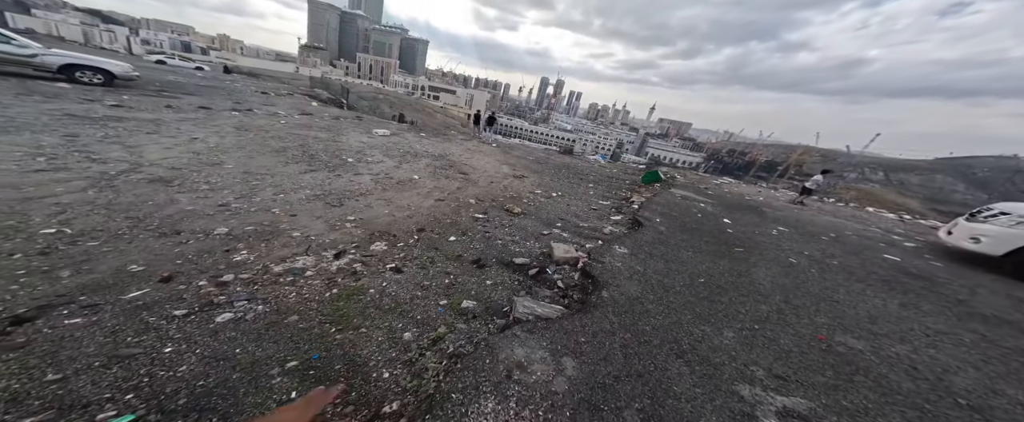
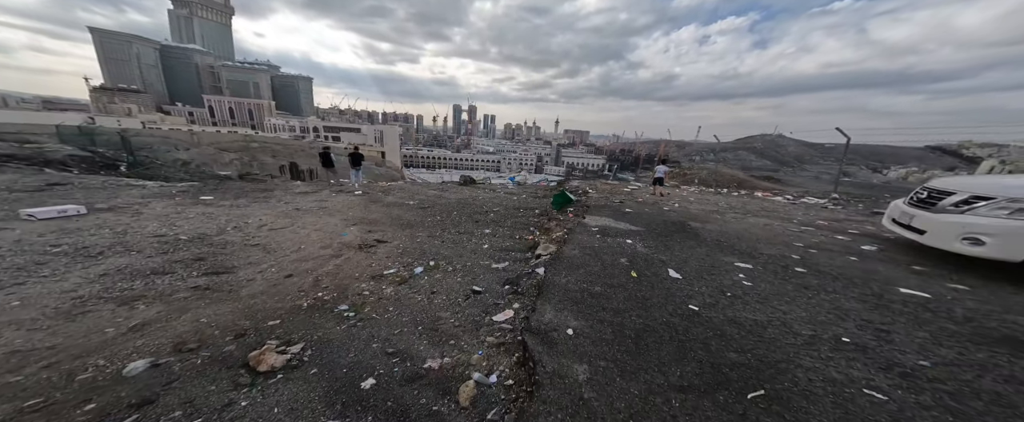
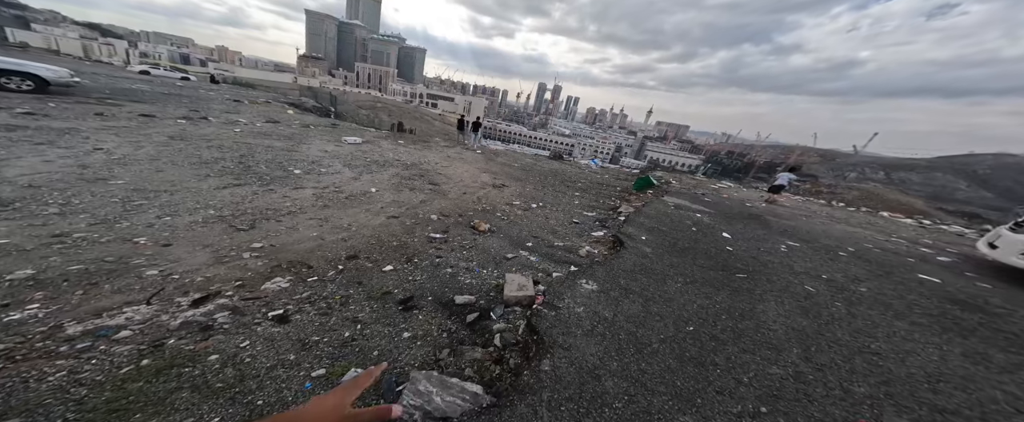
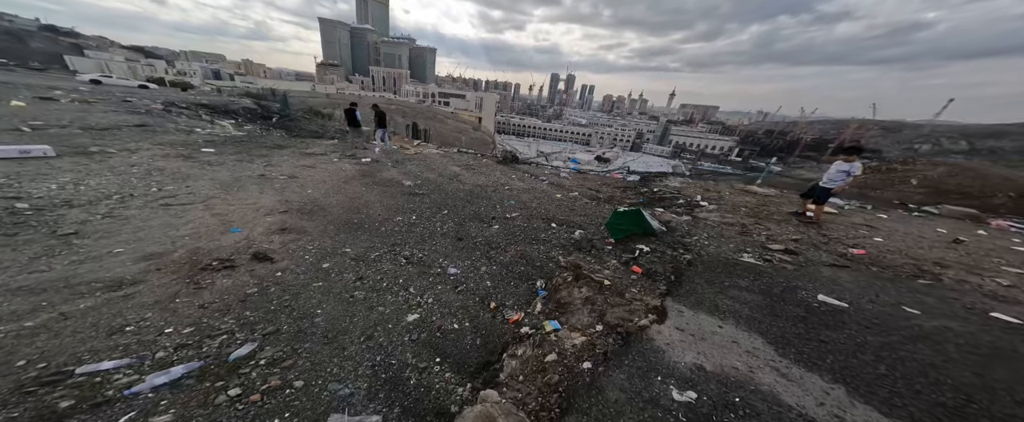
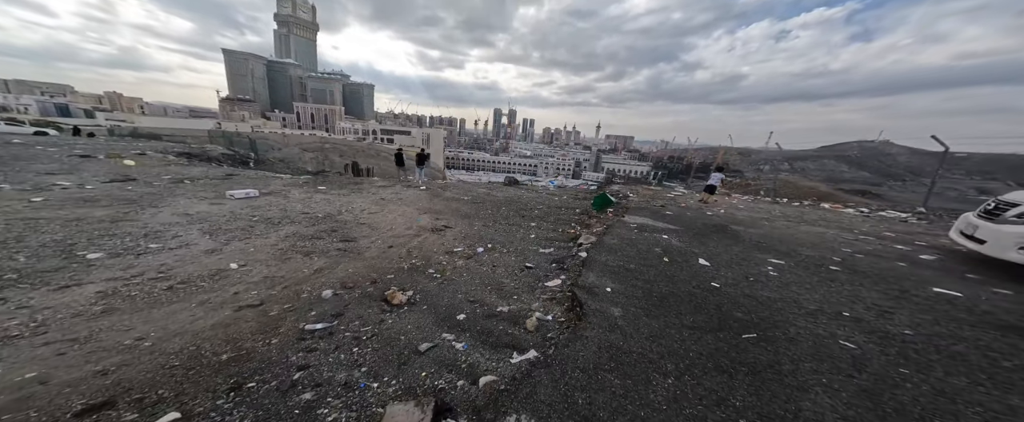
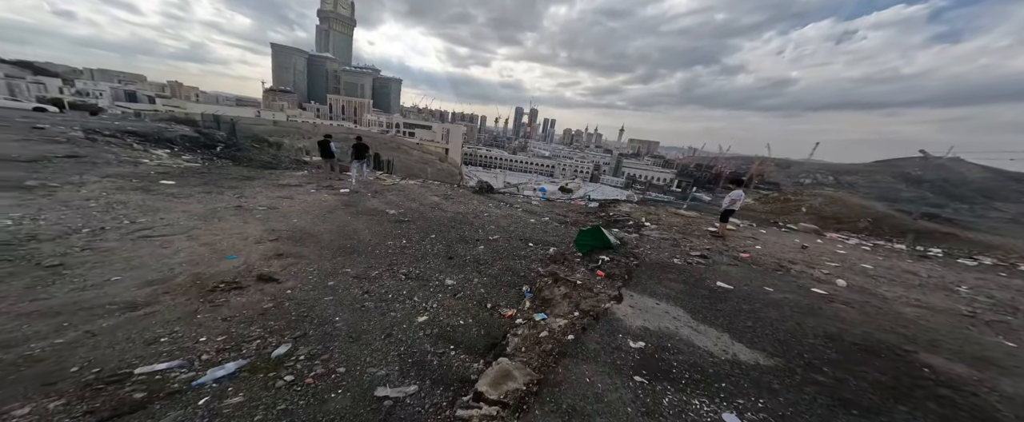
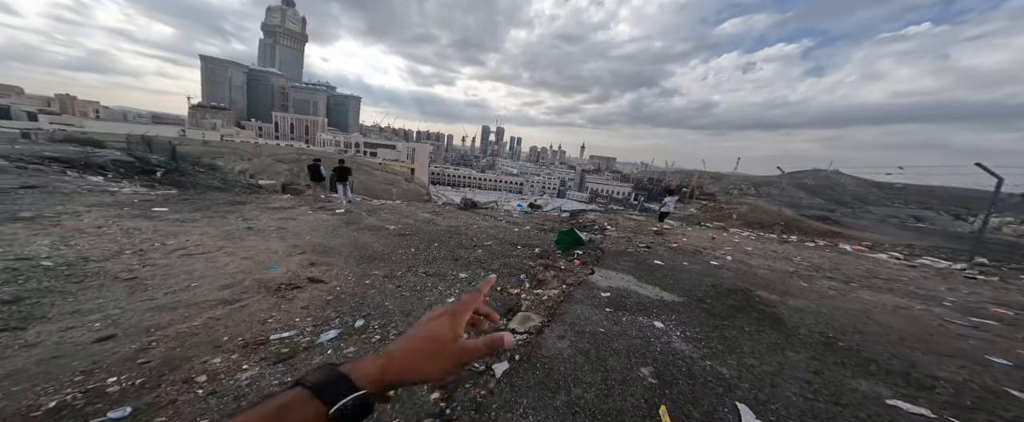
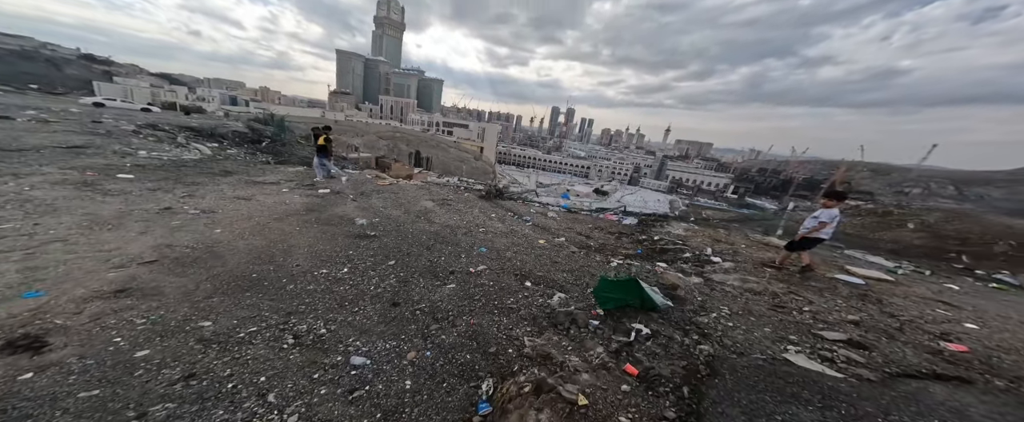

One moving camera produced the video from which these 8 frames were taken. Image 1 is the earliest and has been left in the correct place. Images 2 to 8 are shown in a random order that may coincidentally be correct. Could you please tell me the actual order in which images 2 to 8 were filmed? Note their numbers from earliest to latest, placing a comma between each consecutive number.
3, 5, 2, 7, 6, 4, 8
